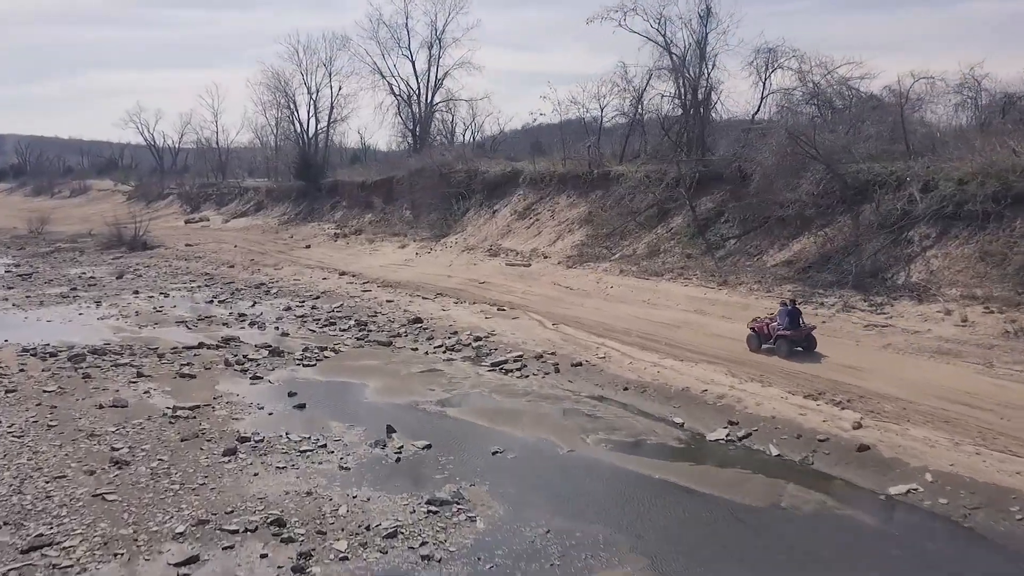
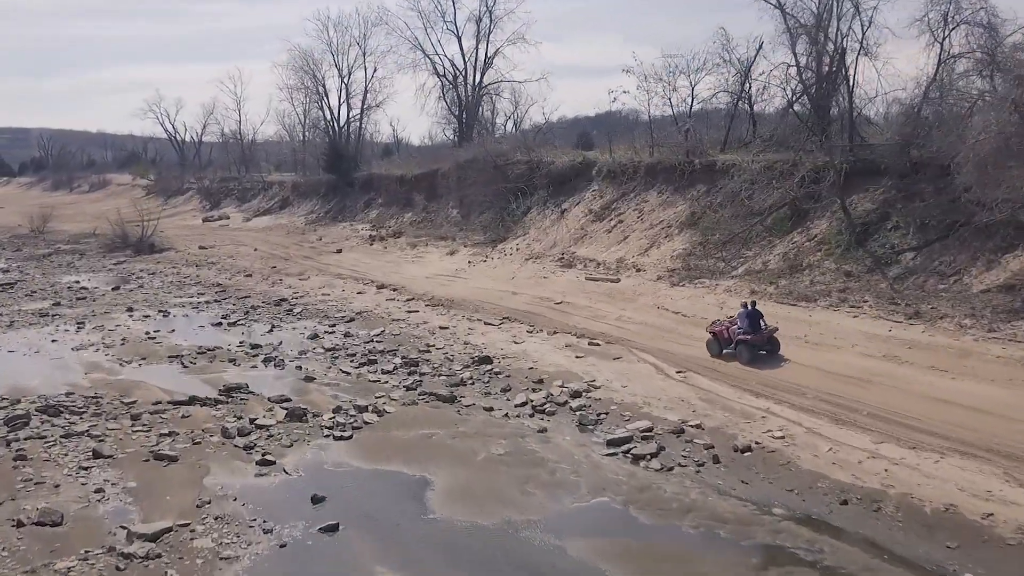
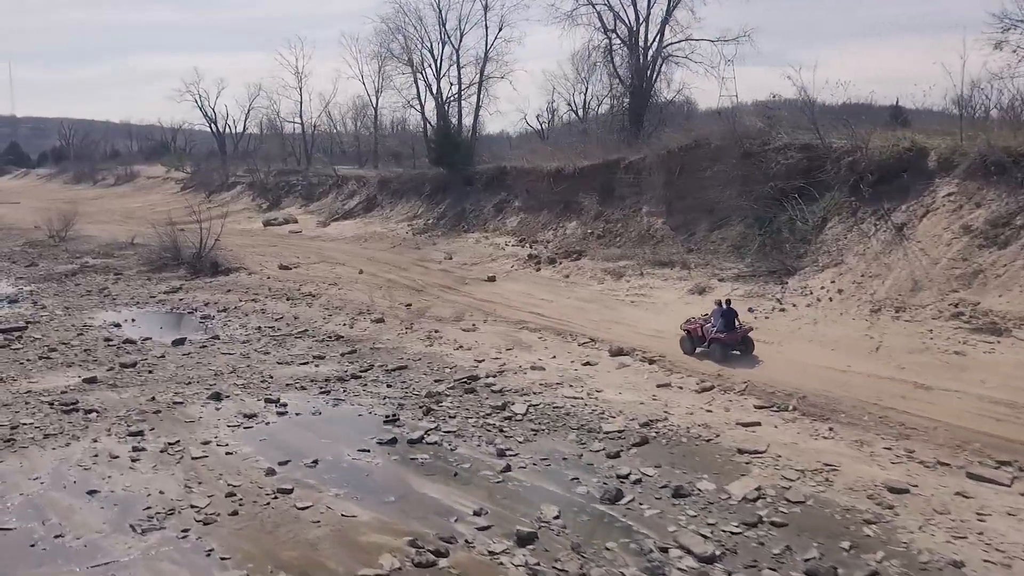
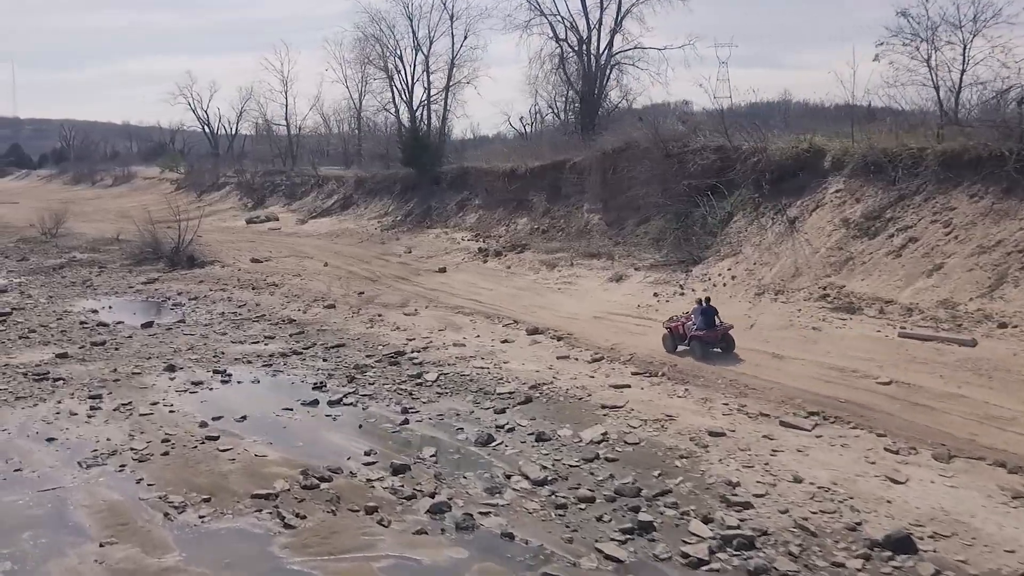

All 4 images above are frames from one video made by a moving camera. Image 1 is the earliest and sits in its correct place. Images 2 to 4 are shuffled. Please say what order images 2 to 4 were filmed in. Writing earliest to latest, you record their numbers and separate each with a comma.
2, 4, 3
